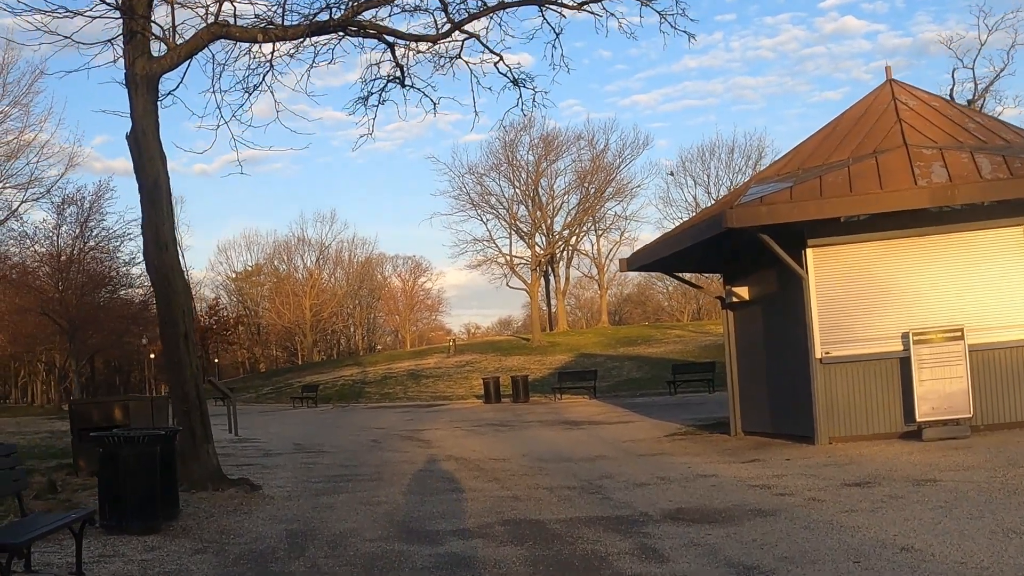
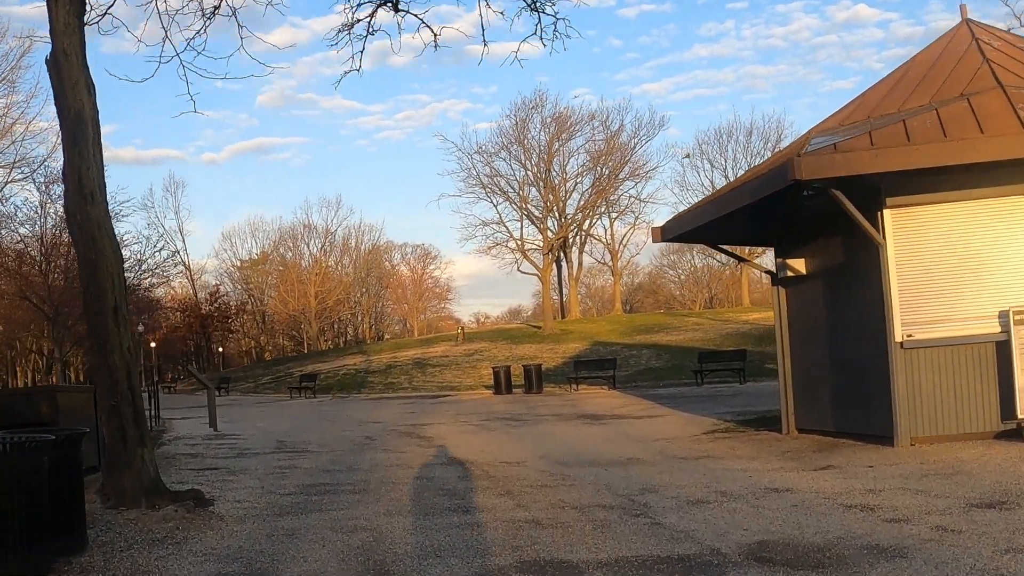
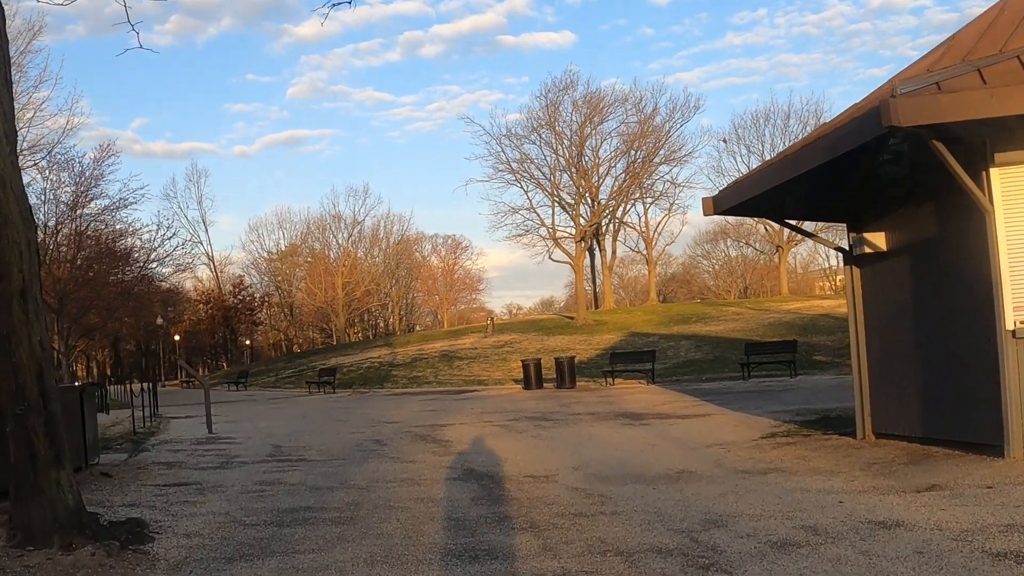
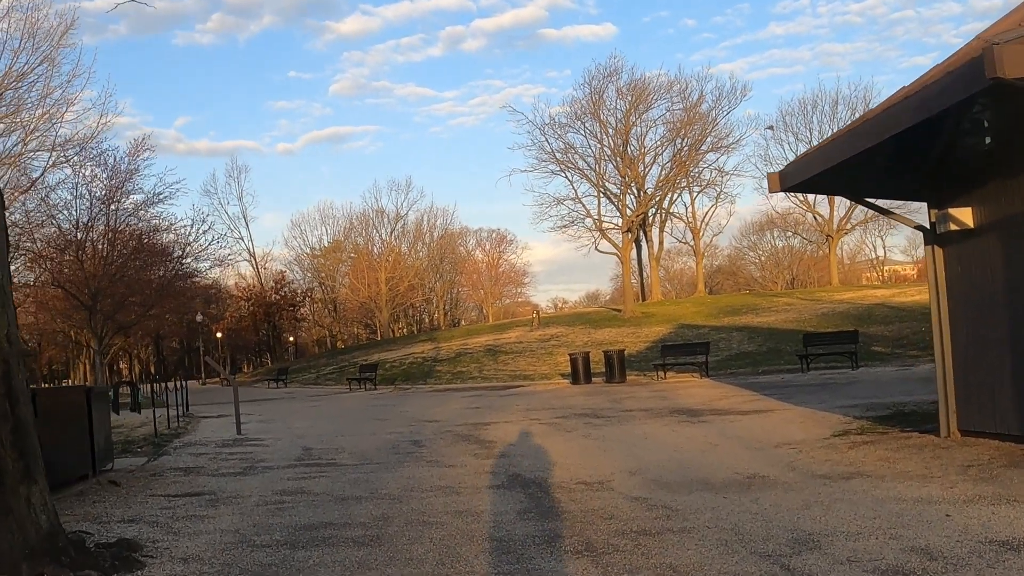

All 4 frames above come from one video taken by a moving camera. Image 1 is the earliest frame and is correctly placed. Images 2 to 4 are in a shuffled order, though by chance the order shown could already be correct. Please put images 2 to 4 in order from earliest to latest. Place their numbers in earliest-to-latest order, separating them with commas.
2, 3, 4
